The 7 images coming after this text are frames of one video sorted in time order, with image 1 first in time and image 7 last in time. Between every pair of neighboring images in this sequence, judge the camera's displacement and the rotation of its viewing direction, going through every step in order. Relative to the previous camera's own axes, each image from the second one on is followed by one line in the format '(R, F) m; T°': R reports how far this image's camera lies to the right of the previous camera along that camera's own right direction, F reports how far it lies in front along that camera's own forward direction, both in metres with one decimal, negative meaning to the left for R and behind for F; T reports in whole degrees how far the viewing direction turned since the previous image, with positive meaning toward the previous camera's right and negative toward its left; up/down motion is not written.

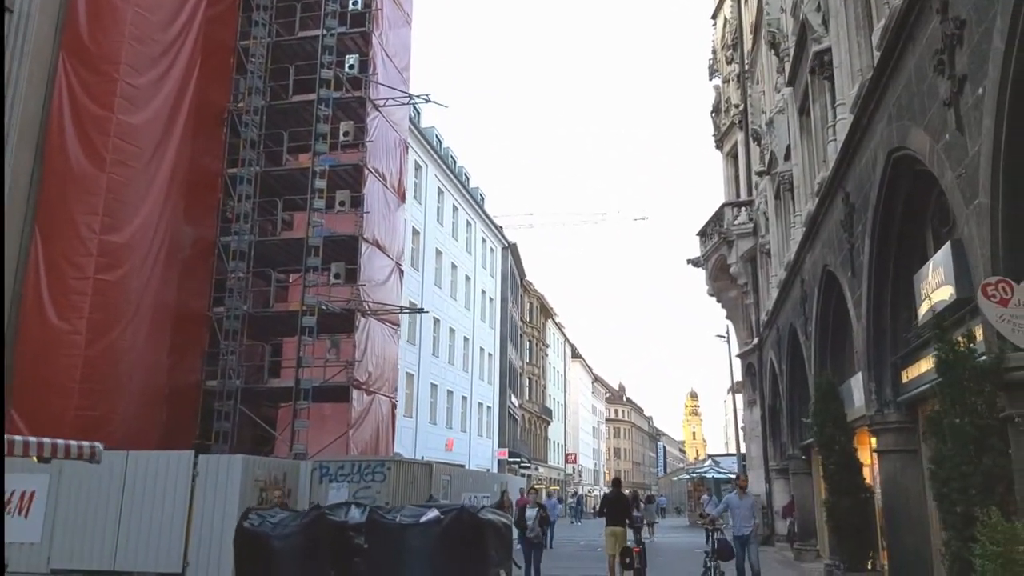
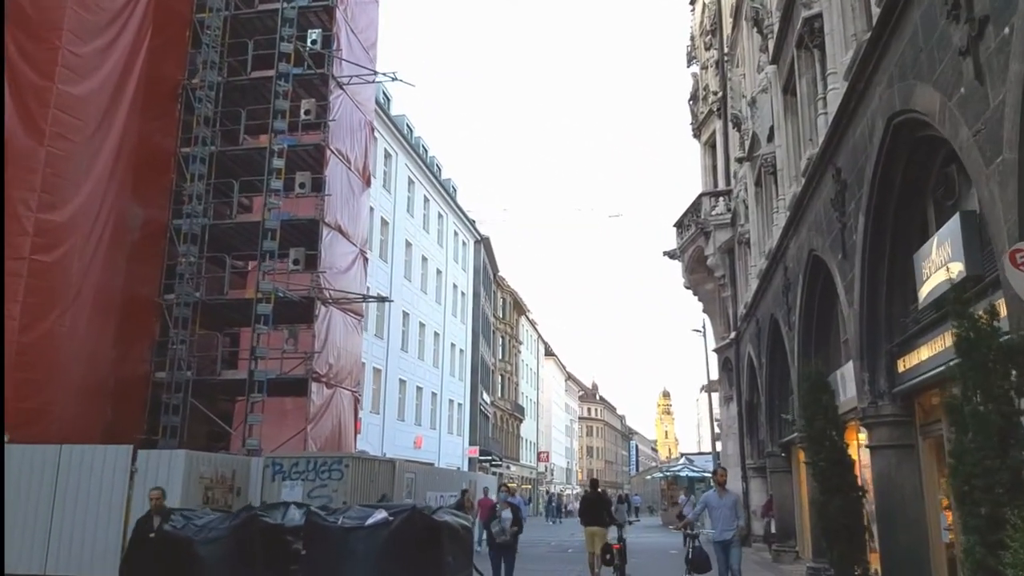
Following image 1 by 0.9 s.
(+0.2, +1.1) m; +2°
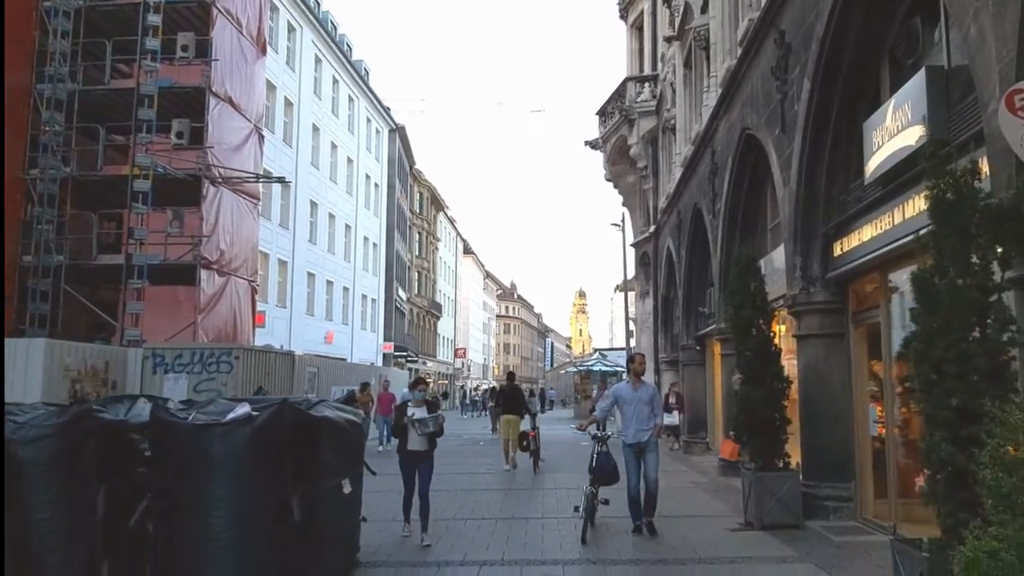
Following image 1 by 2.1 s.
(+0.2, +1.3) m; +6°
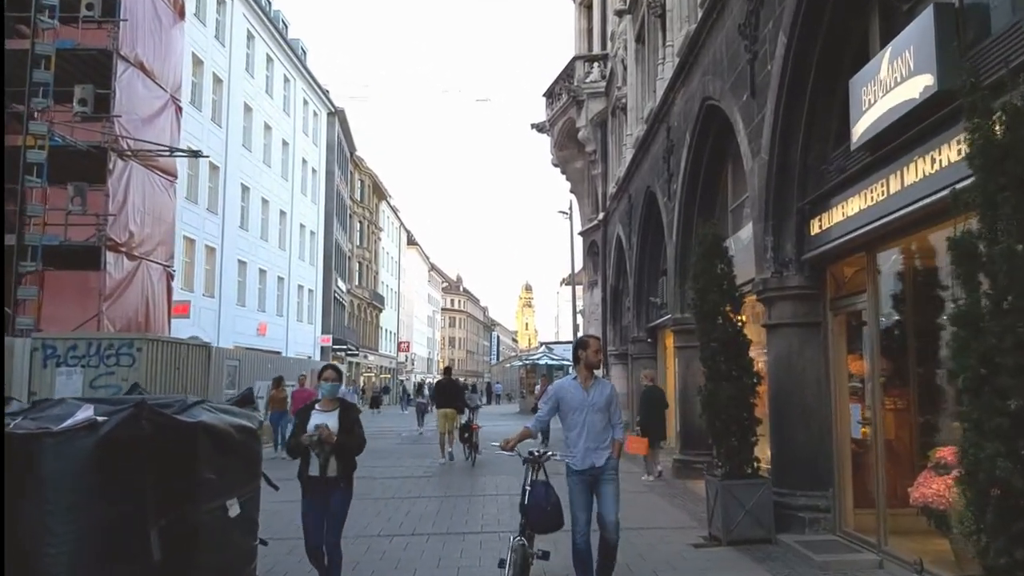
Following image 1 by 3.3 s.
(+0.1, +1.4) m; +4°
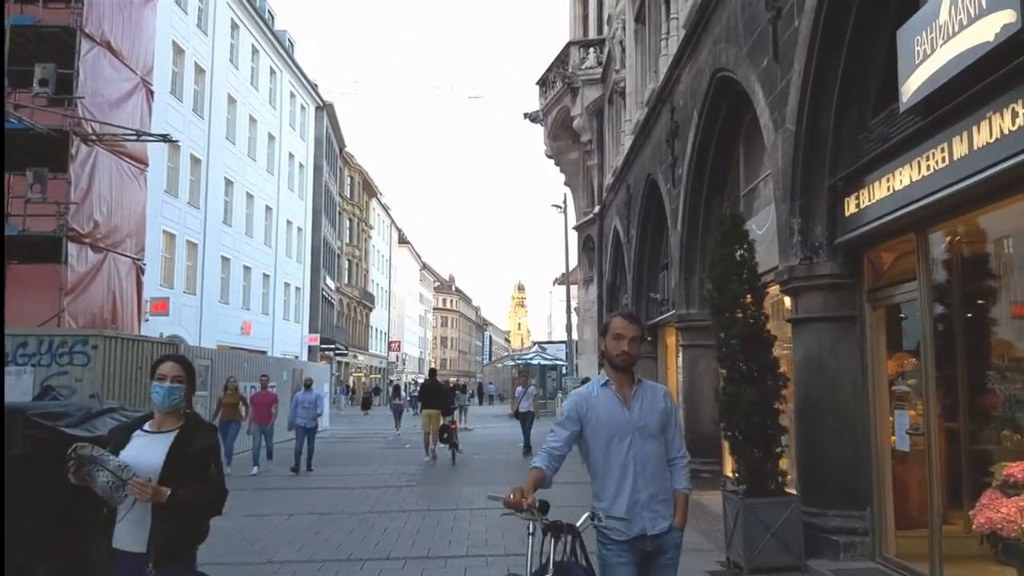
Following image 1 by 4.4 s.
(0.0, +1.1) m; +1°
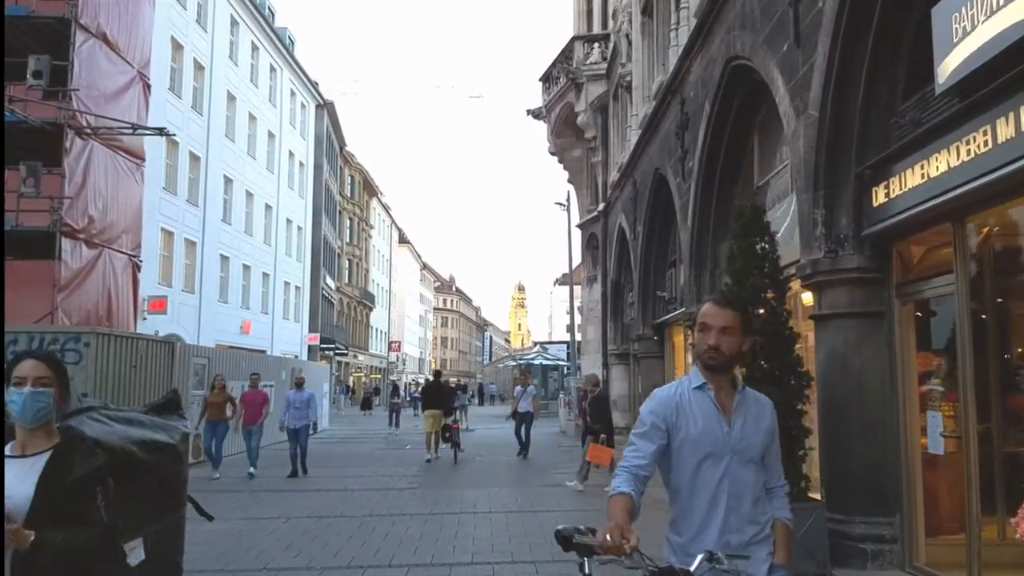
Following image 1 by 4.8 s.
(-0.1, +0.4) m; 0°
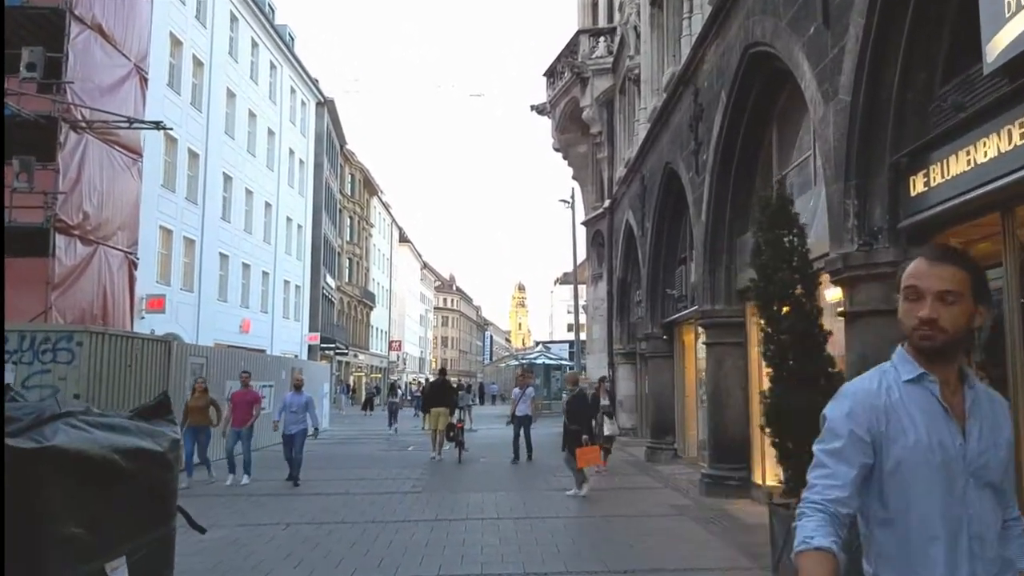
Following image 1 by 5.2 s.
(-0.1, +0.4) m; 0°
